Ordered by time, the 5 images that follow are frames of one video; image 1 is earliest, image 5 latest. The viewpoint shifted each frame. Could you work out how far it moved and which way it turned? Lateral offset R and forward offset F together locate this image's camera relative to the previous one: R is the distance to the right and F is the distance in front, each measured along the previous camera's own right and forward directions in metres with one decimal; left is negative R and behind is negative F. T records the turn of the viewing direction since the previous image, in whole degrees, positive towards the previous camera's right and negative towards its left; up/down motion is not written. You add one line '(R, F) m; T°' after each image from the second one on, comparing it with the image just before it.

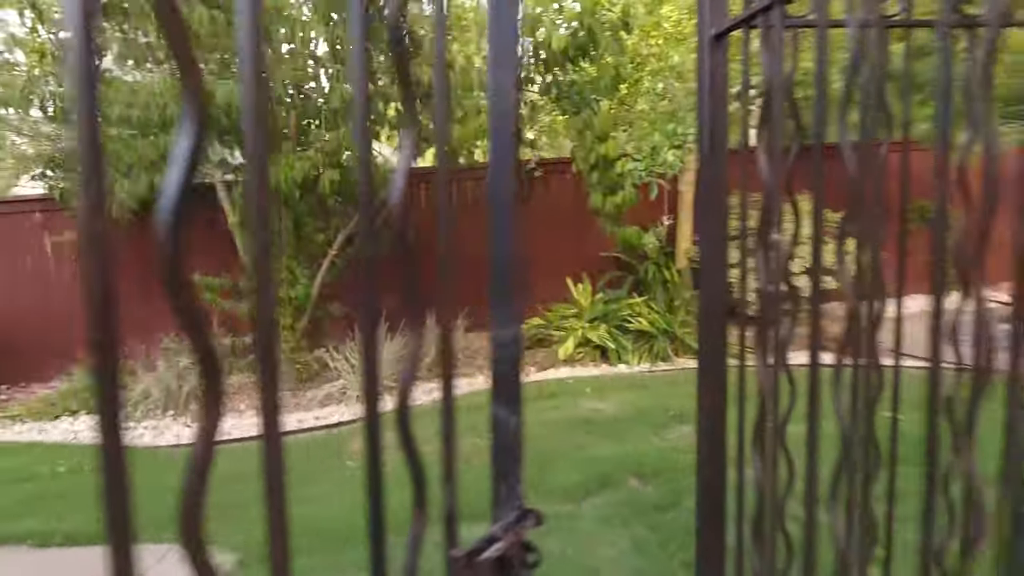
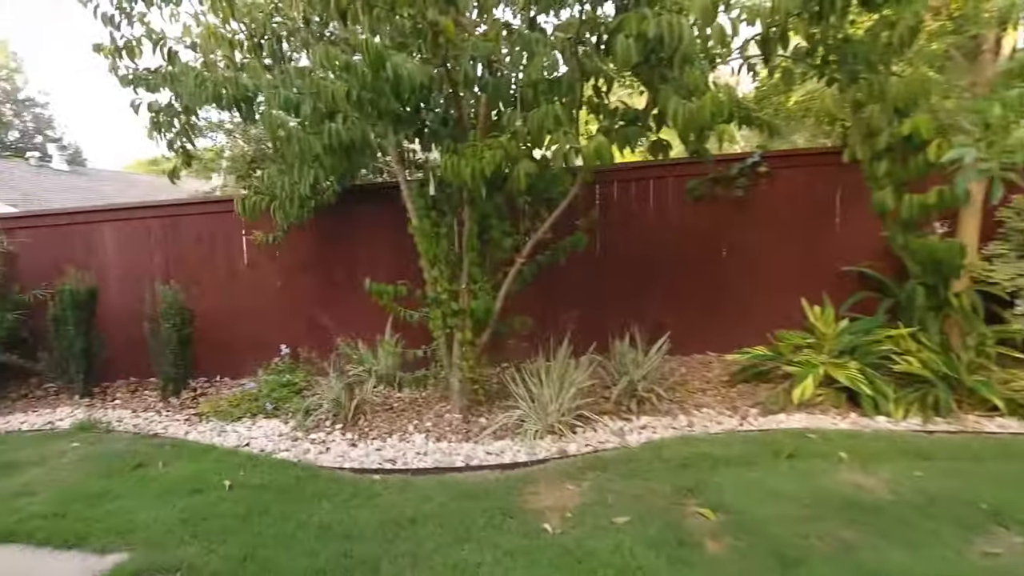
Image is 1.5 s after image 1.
(-0.3, +1.1) m; -15°
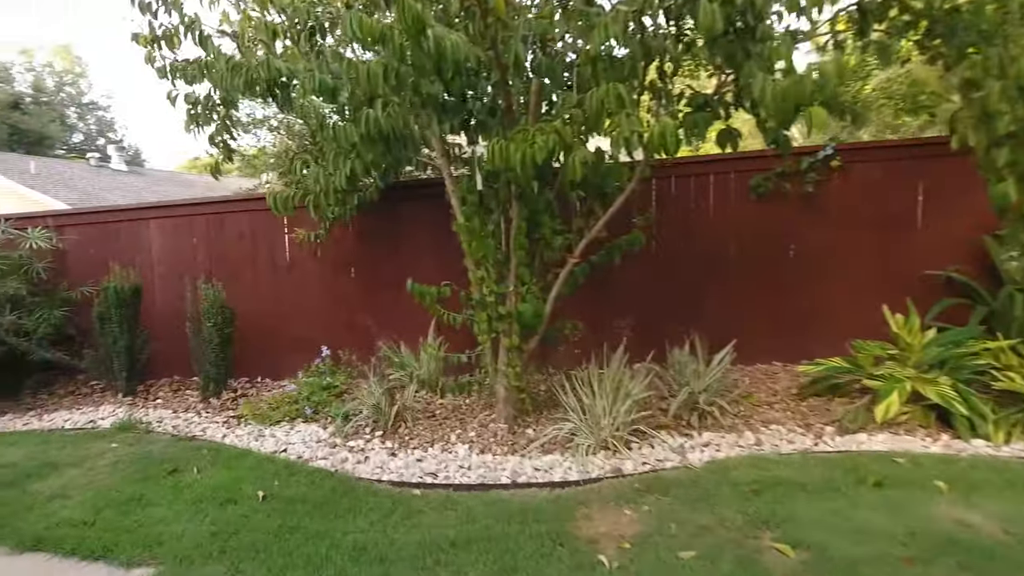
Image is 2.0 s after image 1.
(-0.1, +0.4) m; -4°
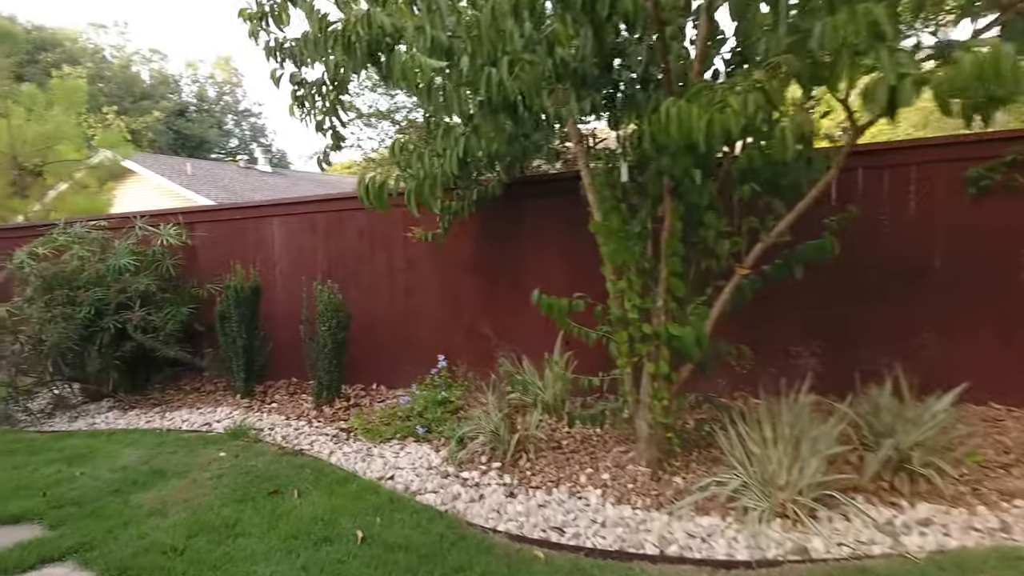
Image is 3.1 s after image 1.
(-0.2, +0.9) m; -10°
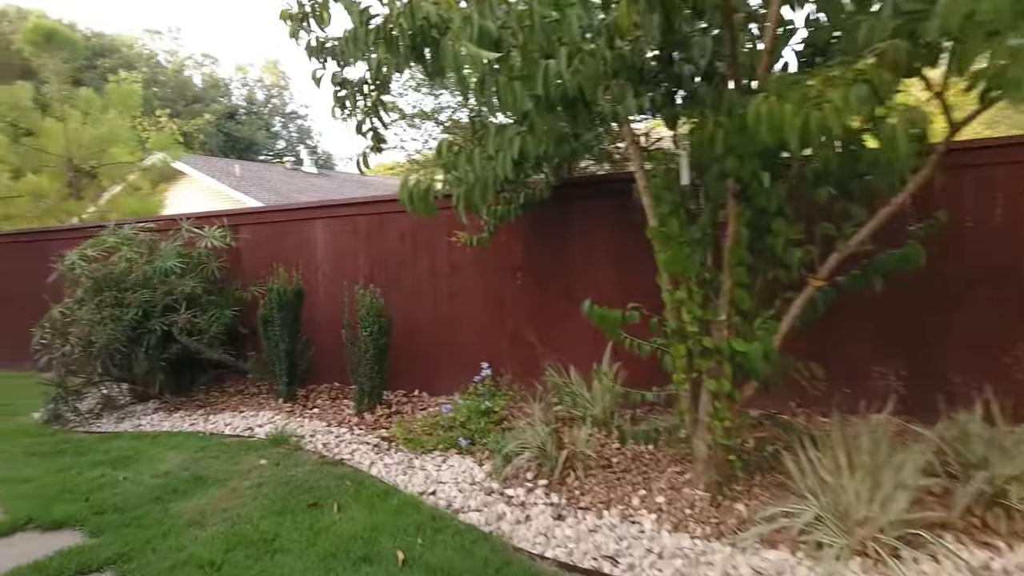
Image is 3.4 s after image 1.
(-0.1, +0.3) m; -3°
